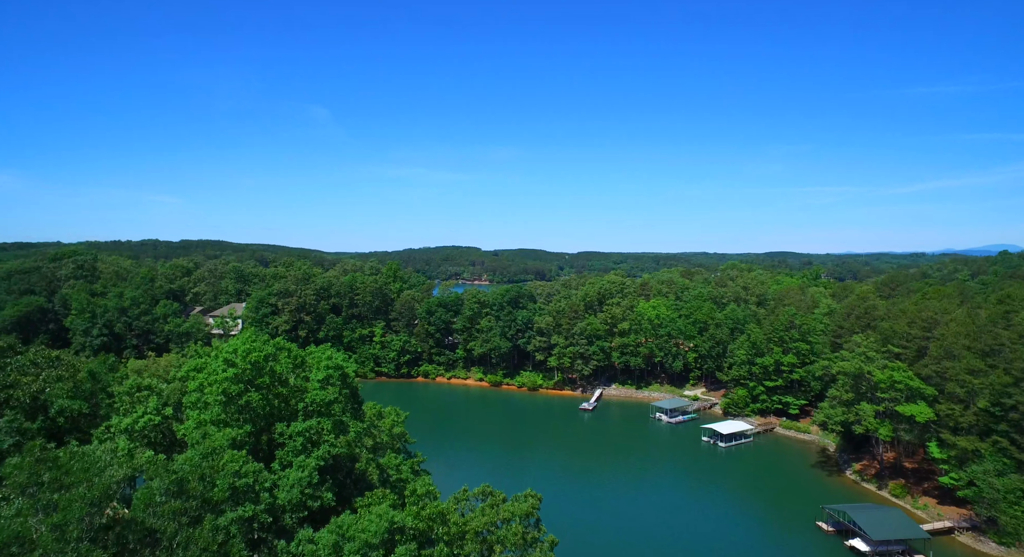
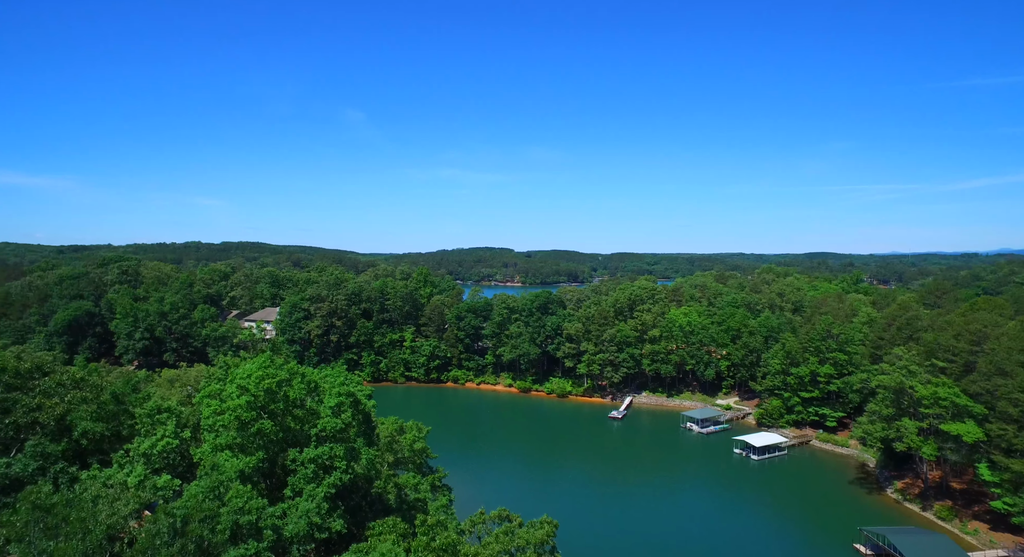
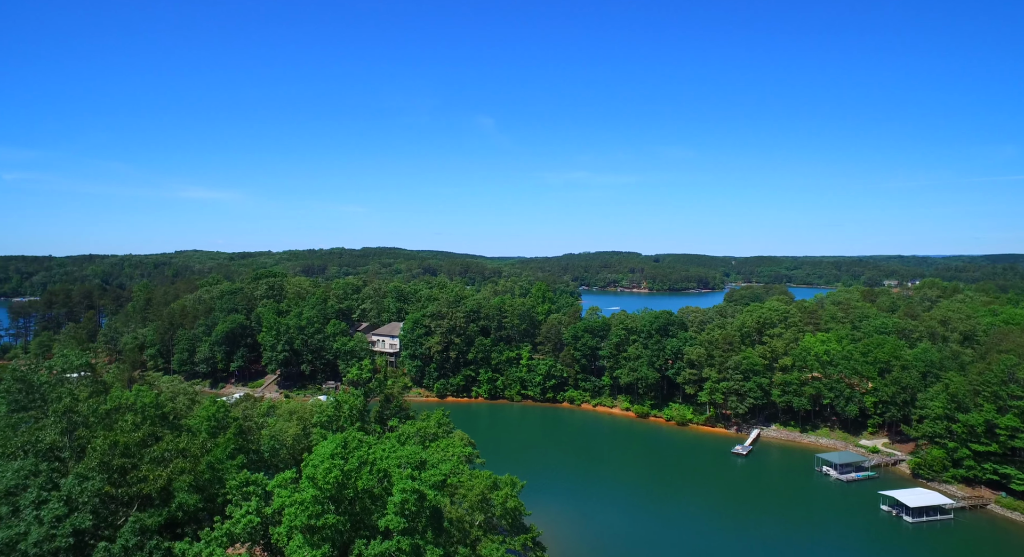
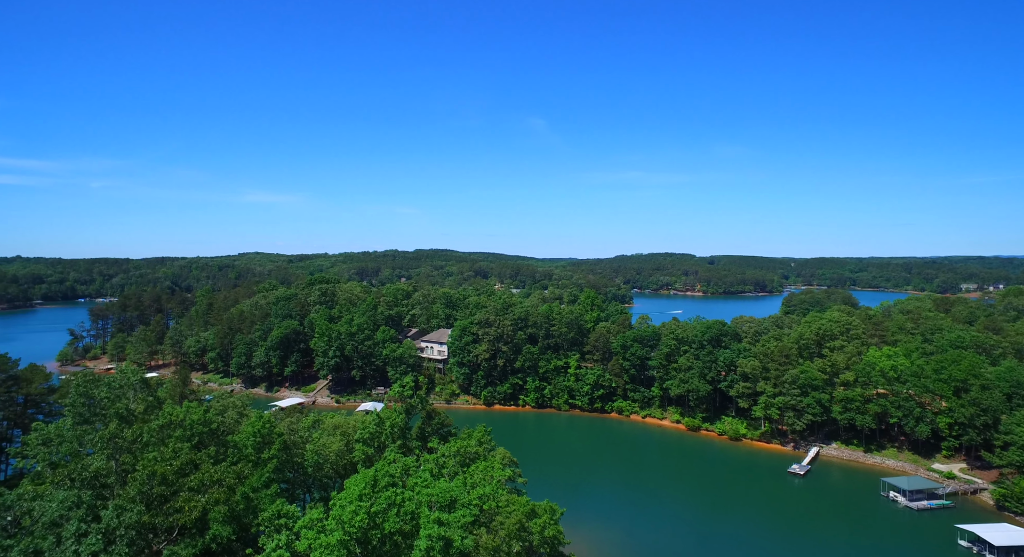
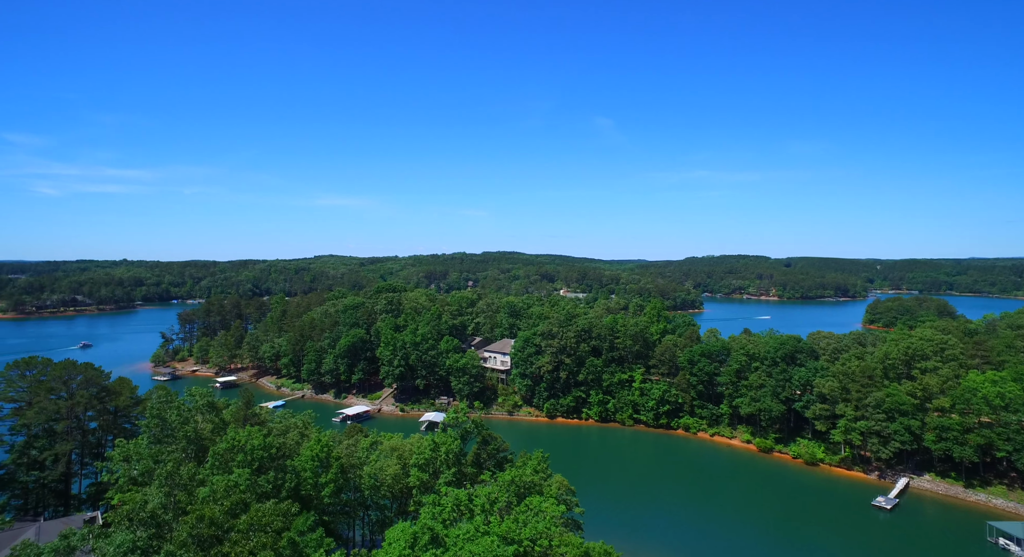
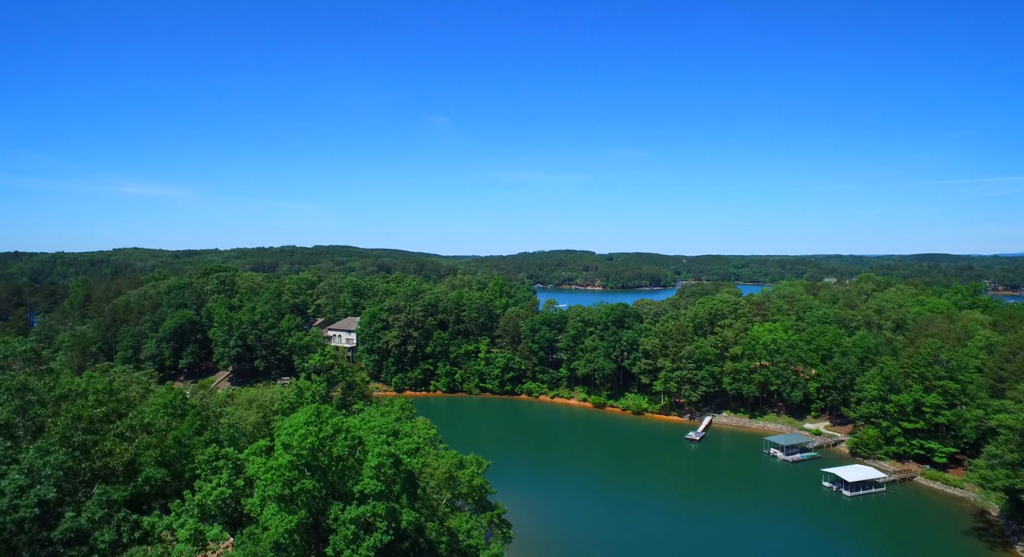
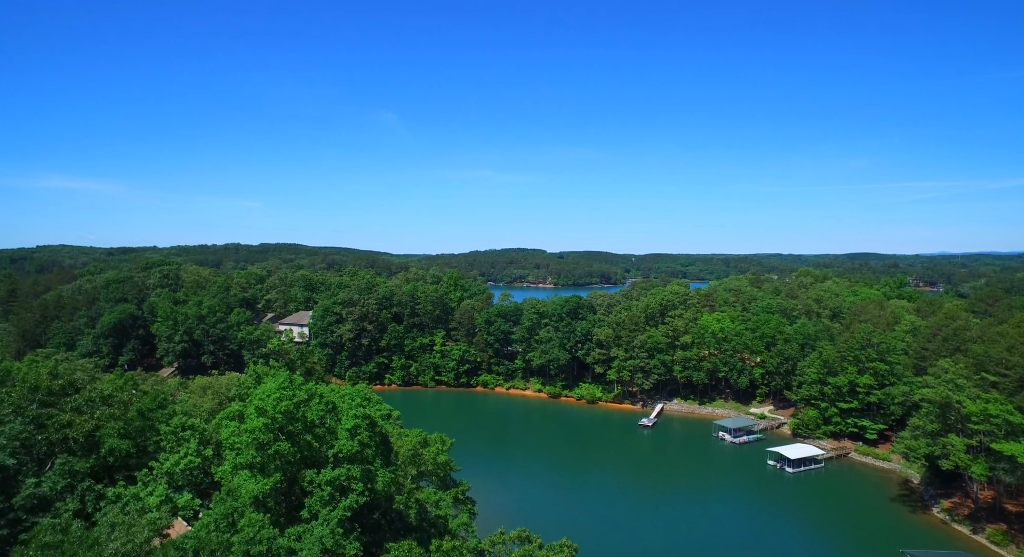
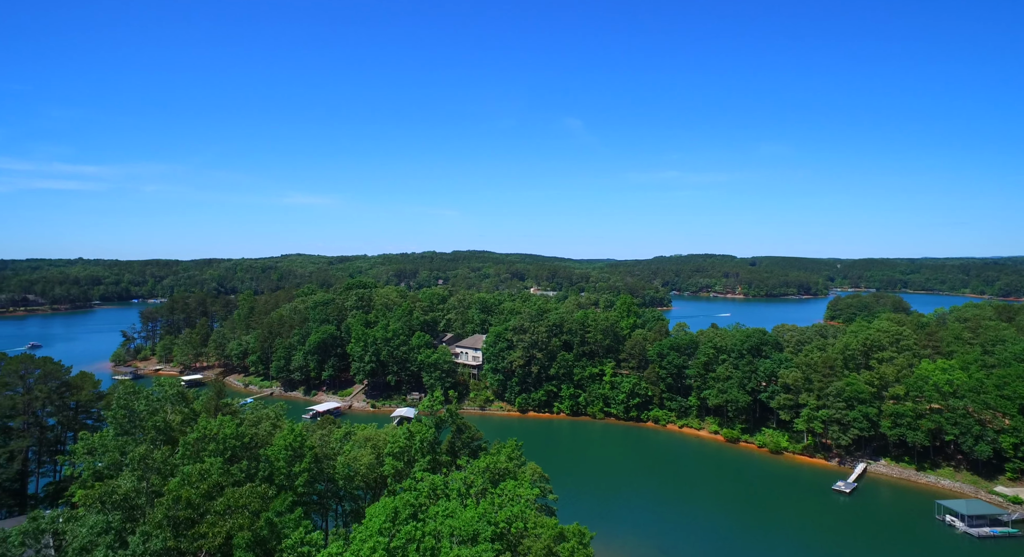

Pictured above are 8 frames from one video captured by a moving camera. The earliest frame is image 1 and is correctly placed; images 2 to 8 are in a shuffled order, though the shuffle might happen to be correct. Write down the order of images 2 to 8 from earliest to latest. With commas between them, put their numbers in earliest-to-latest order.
2, 7, 6, 3, 4, 8, 5
